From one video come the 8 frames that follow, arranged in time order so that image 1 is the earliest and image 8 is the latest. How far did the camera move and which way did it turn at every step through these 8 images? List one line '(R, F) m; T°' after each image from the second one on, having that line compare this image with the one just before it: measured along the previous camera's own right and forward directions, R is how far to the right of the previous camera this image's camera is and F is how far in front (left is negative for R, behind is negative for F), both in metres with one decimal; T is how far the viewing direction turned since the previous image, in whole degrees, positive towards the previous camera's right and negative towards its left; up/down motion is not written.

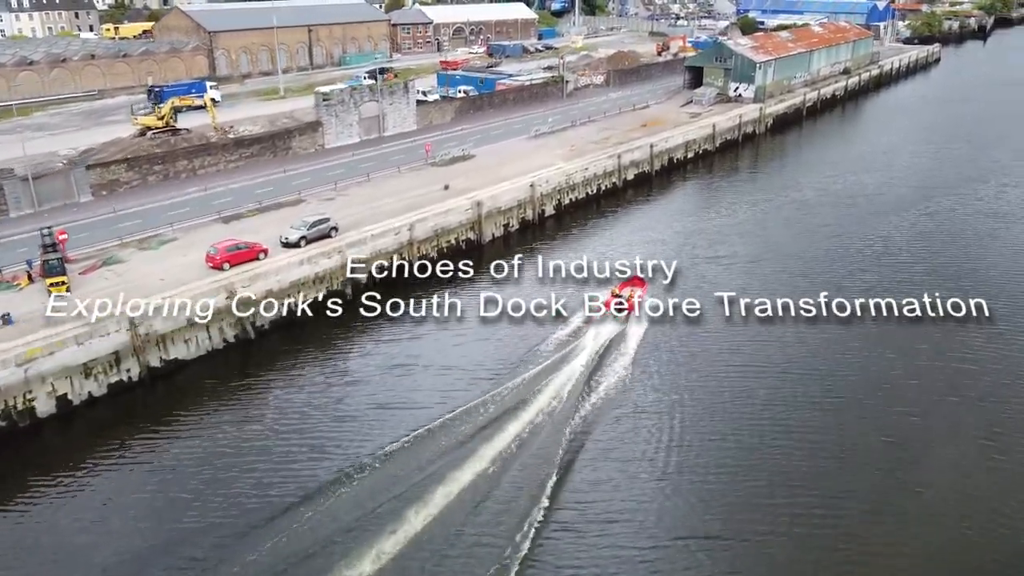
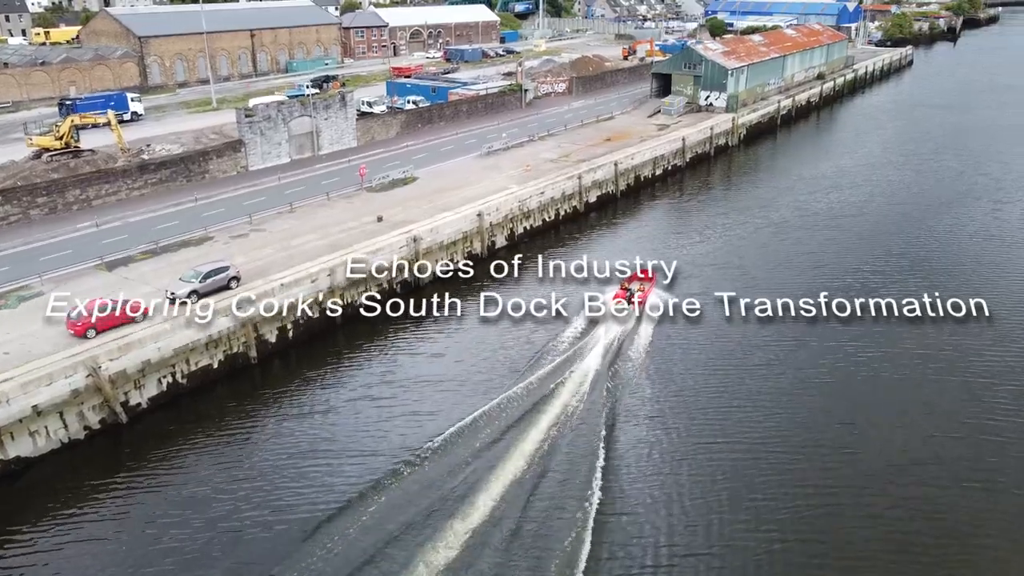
(+1.1, +4.9) m; +2°
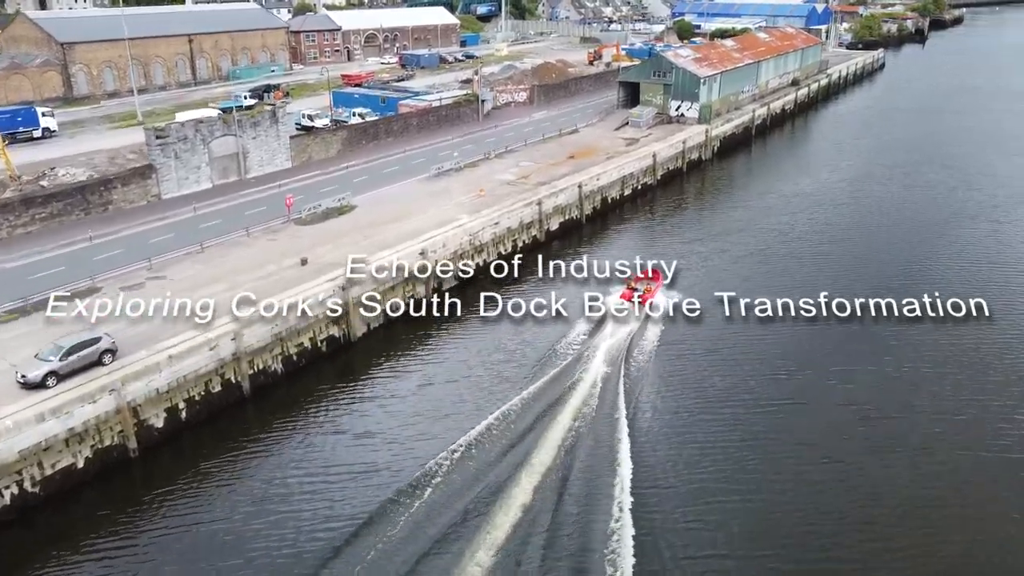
(+0.8, +4.7) m; +2°
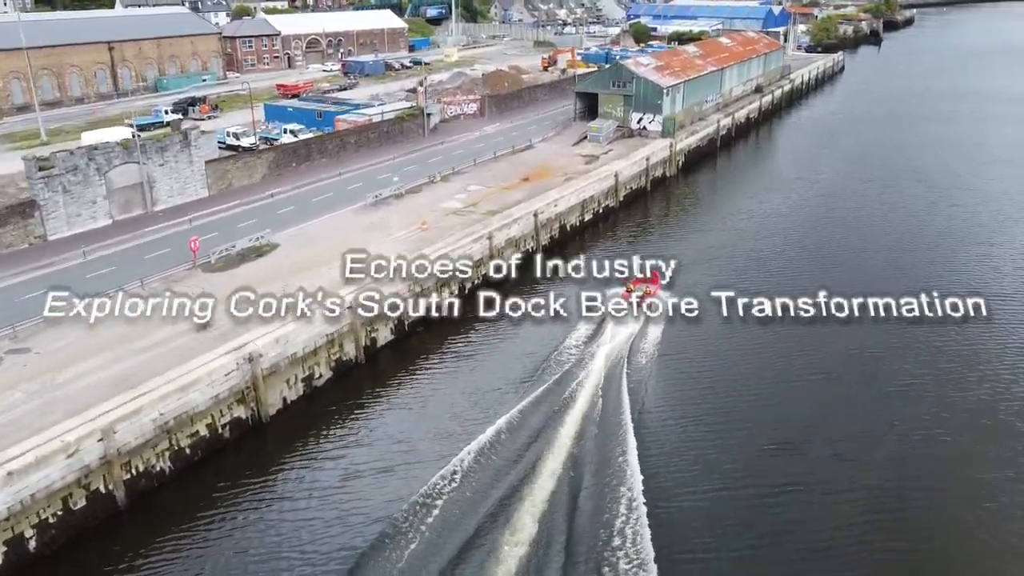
(+0.5, +4.5) m; +3°
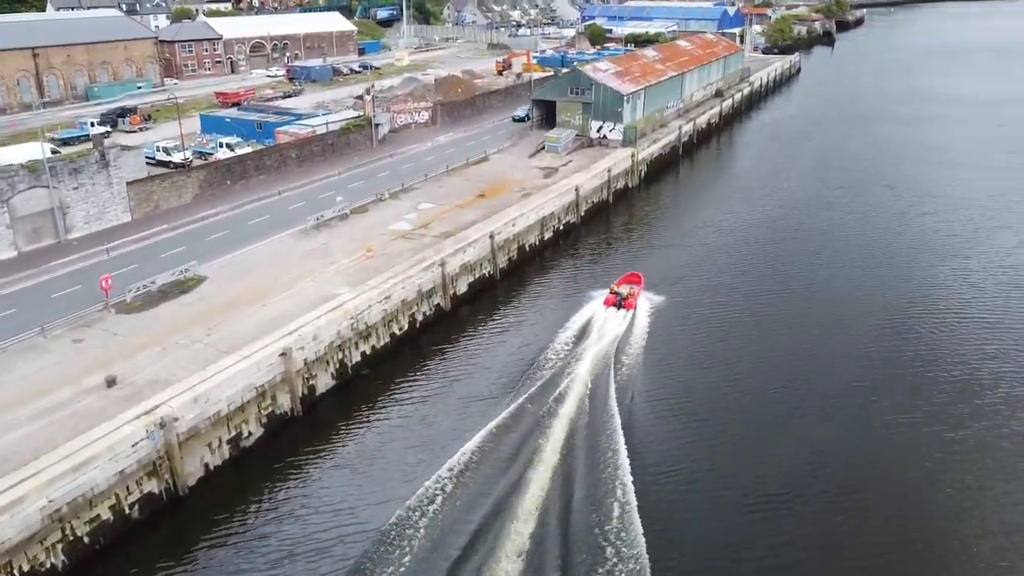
(+0.2, +2.7) m; +3°
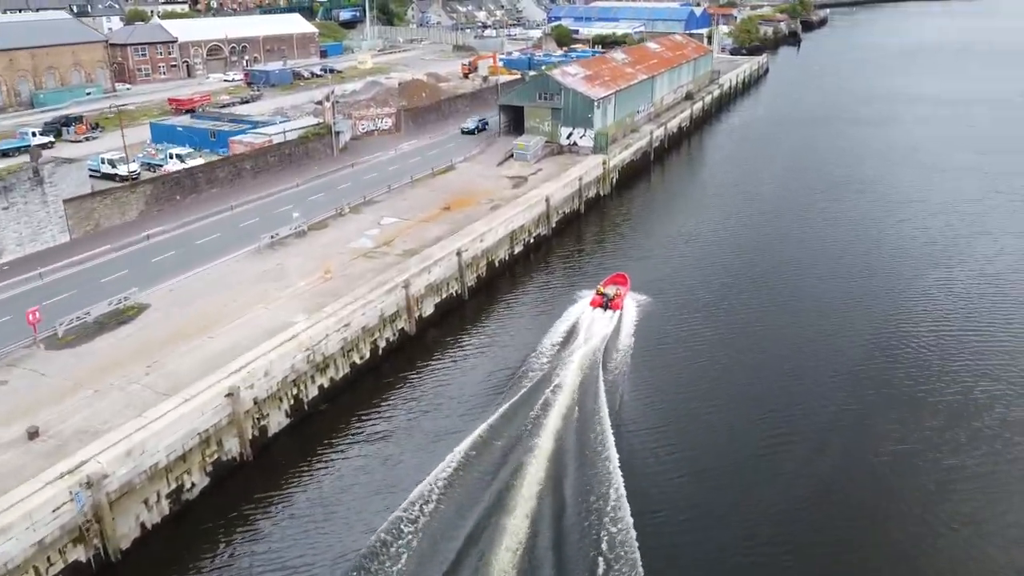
(0.0, +1.8) m; +2°
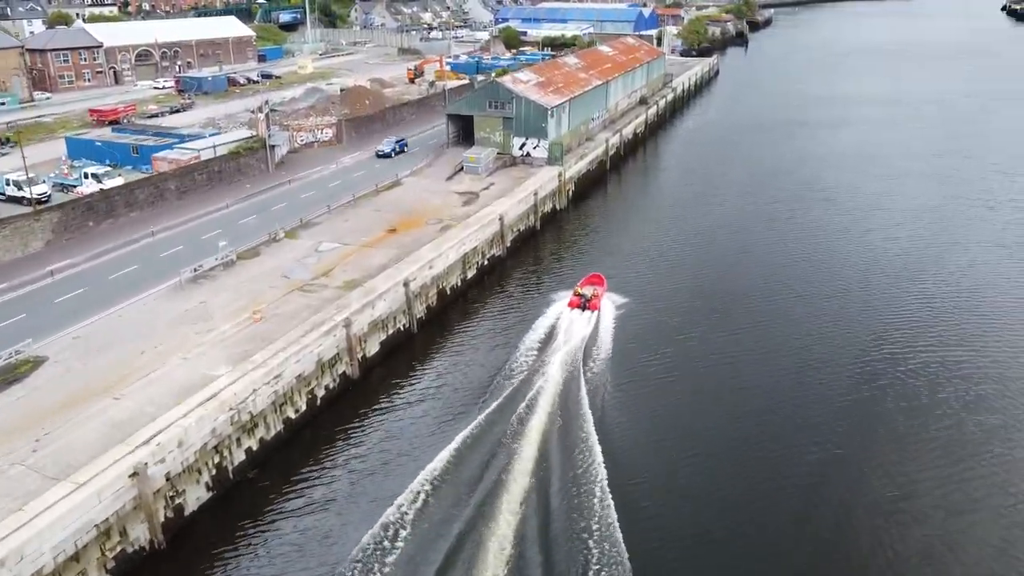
(0.0, +2.8) m; +3°
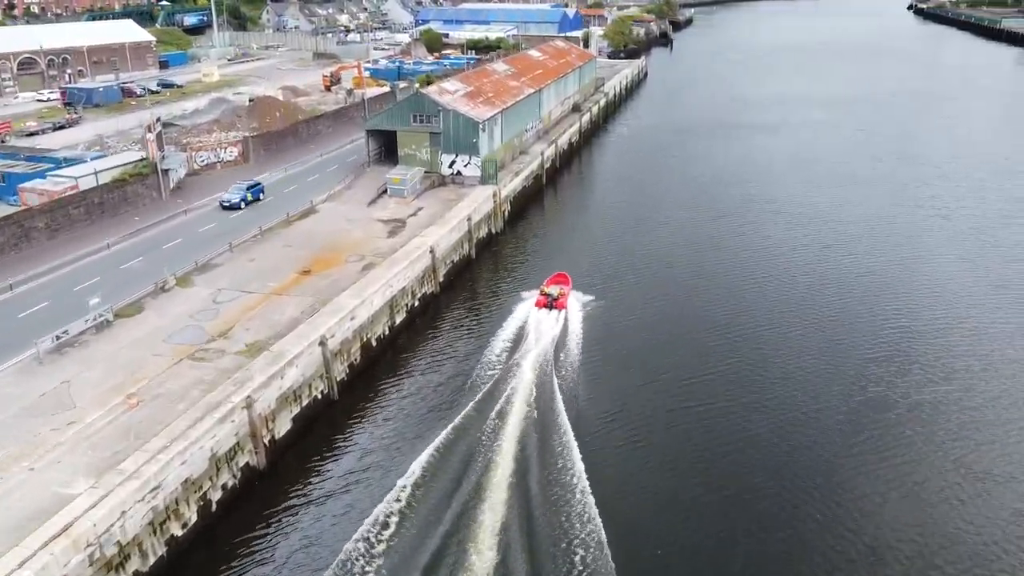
(-0.2, +4.2) m; +5°
